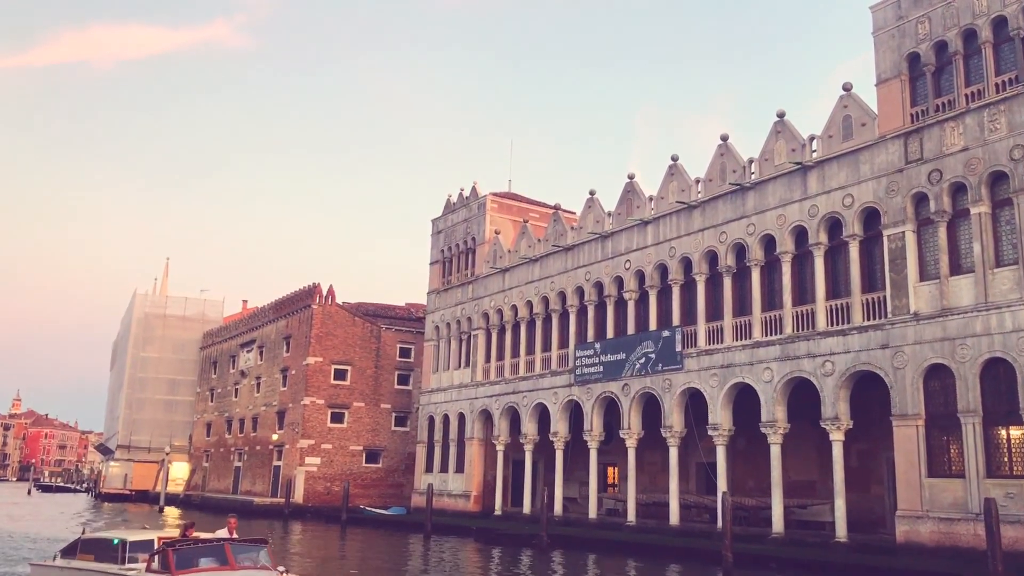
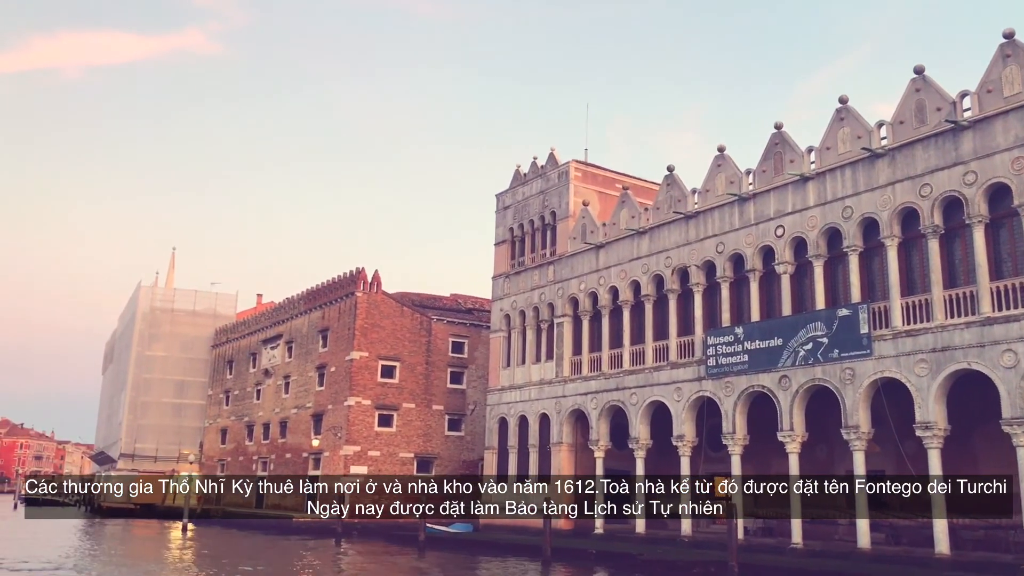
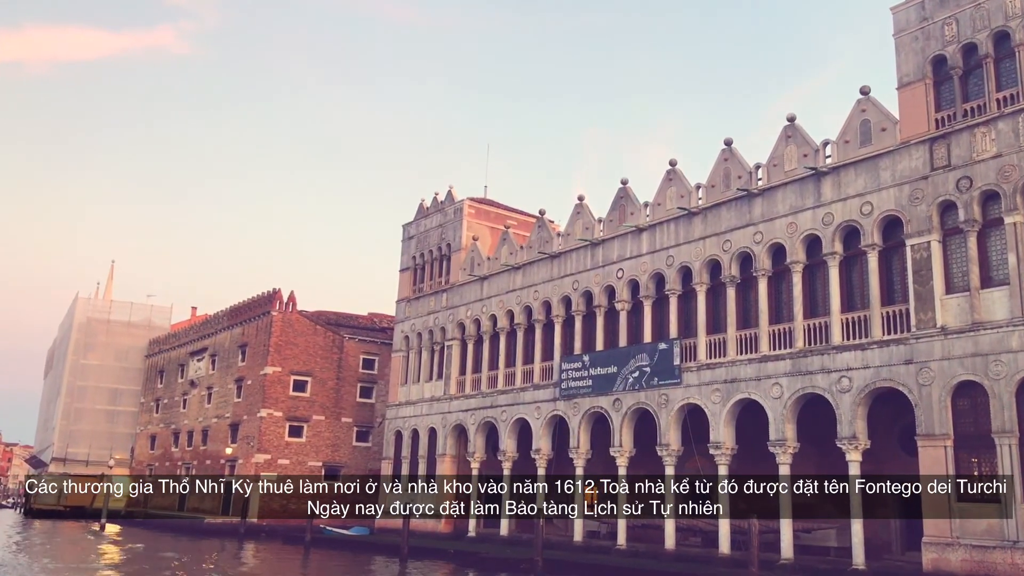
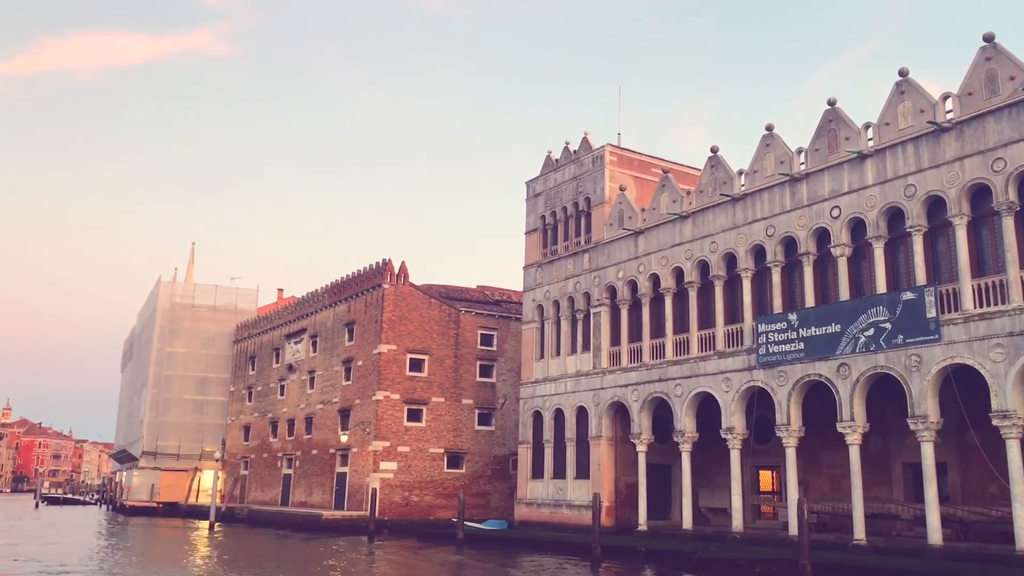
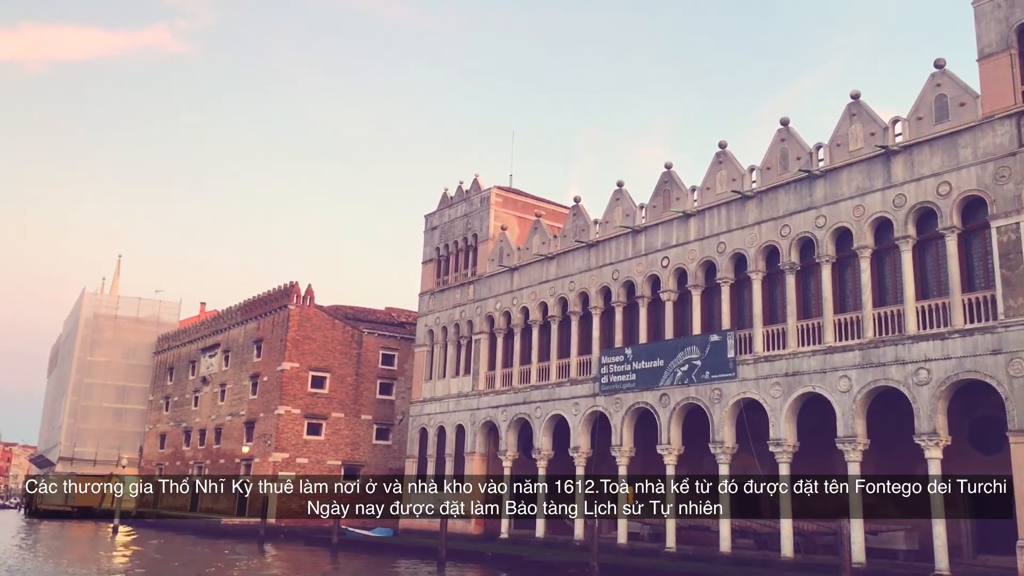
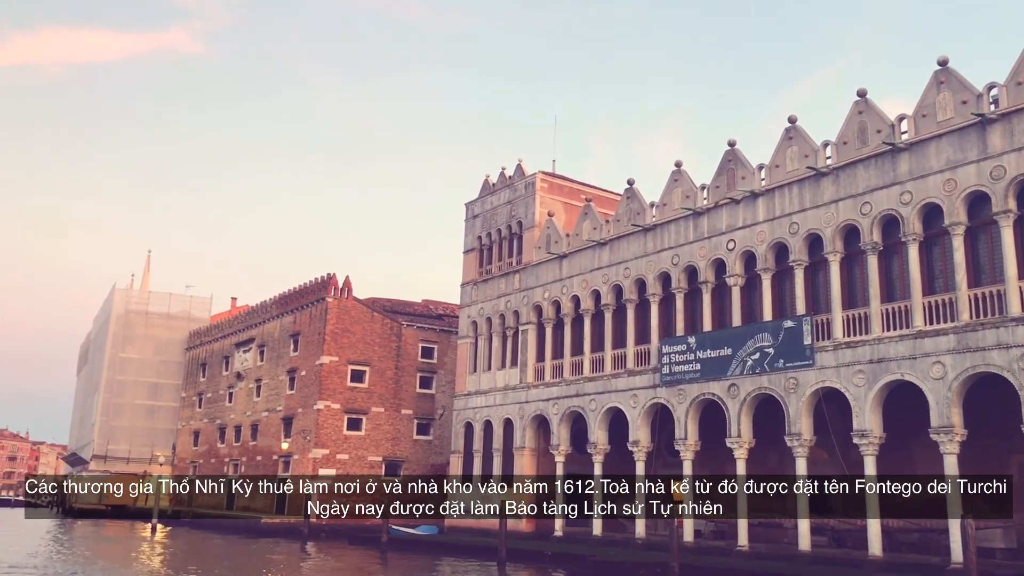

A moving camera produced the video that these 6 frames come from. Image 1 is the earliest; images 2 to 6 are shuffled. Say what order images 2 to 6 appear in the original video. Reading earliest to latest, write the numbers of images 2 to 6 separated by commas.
3, 5, 6, 2, 4
